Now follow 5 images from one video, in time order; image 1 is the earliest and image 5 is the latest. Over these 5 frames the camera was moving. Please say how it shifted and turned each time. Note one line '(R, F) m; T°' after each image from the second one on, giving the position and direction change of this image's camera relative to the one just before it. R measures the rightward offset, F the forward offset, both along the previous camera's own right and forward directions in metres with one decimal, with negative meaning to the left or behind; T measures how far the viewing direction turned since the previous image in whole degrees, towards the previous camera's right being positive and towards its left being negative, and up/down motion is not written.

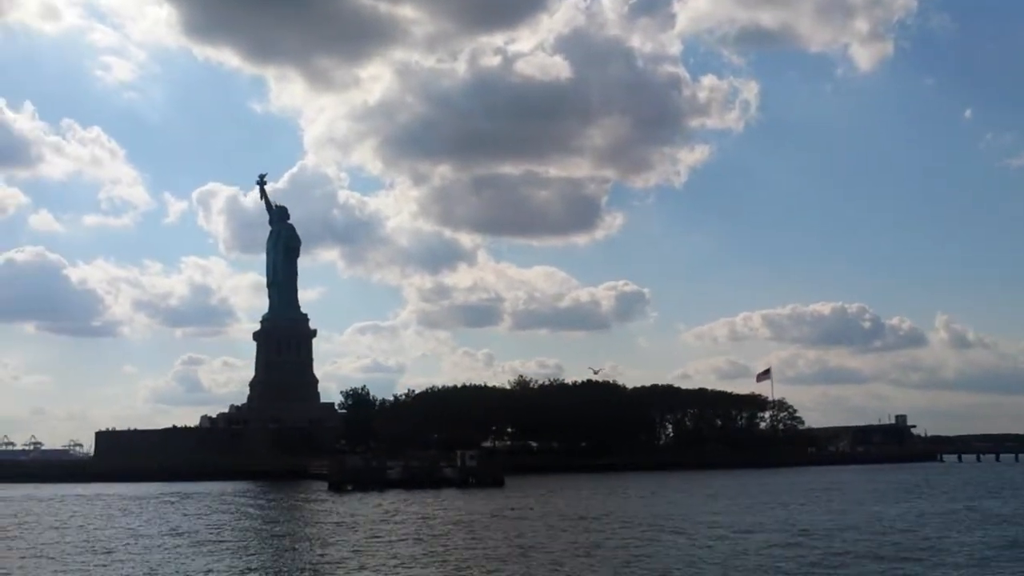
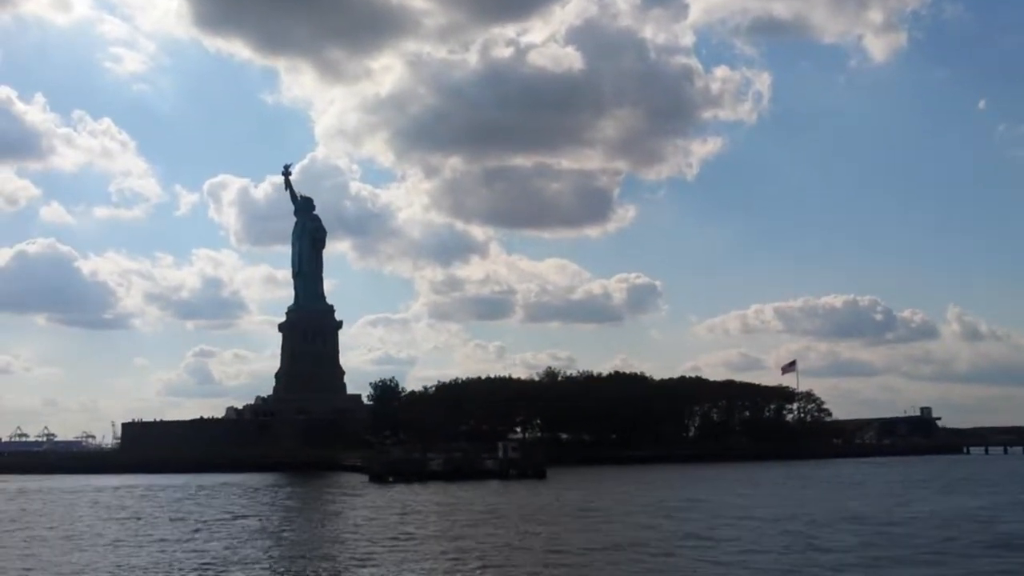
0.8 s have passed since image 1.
(-1.5, +0.3) m; 0°
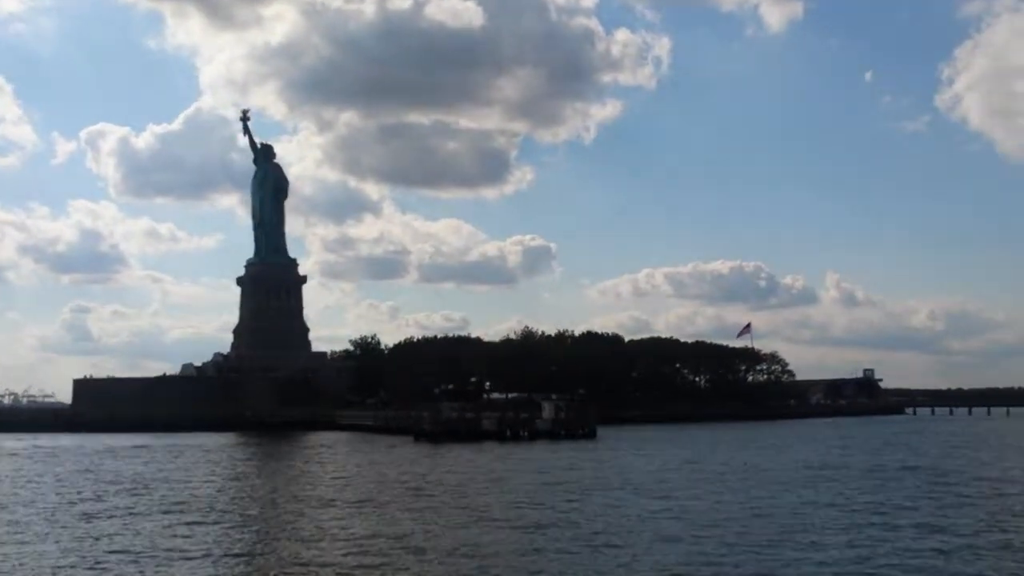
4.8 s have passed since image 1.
(-7.7, +1.7) m; +7°
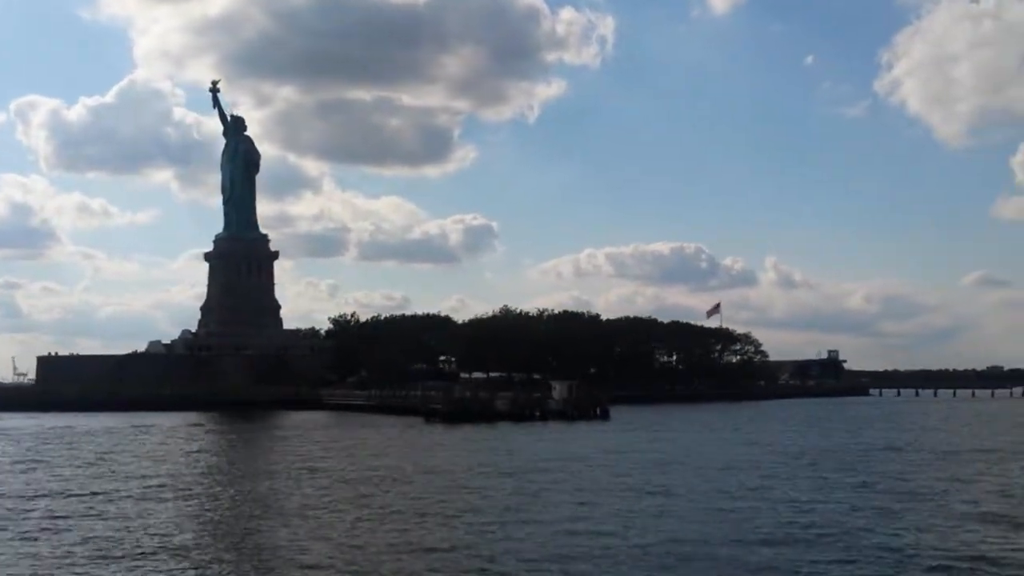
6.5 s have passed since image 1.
(-3.4, +1.2) m; +4°
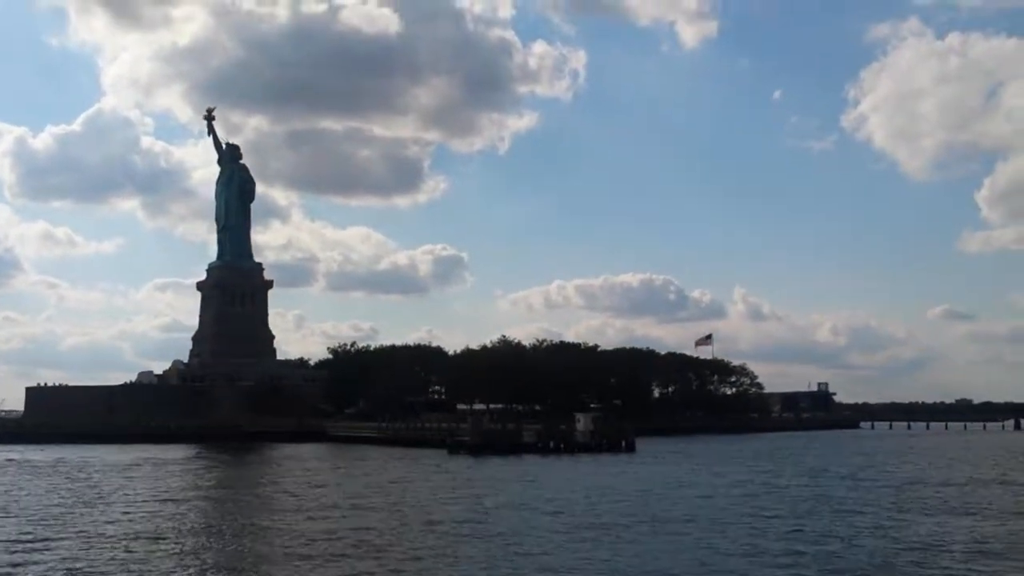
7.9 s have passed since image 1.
(-2.6, +0.7) m; +2°
